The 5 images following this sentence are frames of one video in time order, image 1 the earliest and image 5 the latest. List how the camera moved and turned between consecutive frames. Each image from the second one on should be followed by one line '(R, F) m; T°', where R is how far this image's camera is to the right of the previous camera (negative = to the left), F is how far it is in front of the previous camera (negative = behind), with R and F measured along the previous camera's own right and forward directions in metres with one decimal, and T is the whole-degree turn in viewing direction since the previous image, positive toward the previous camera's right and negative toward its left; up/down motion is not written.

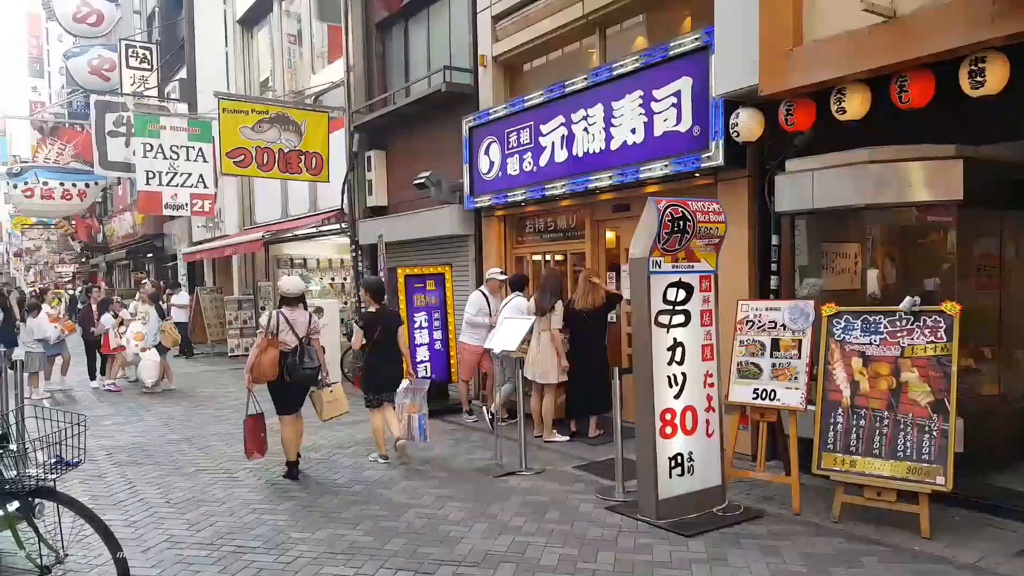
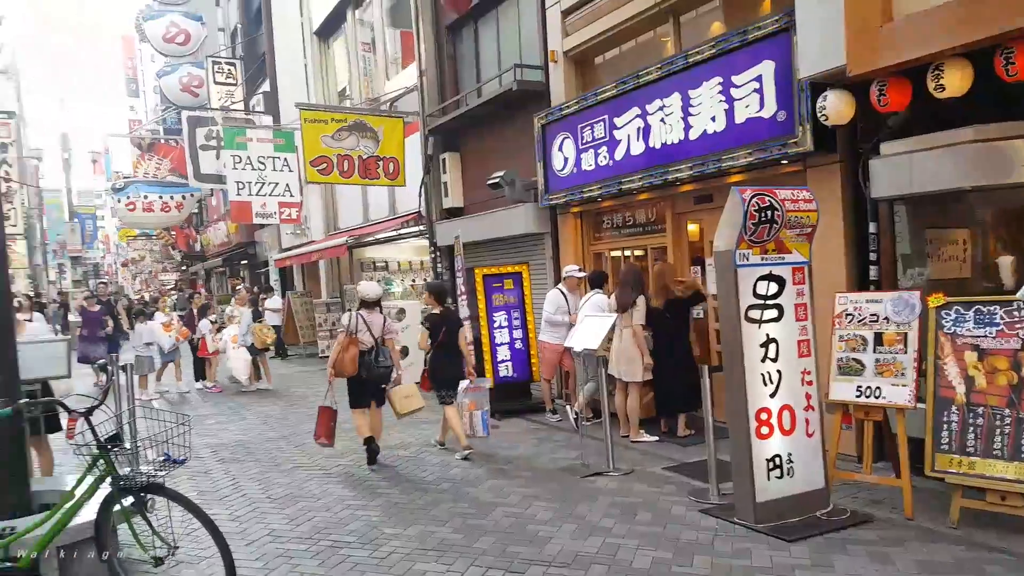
(0.0, 0.0) m; -6°
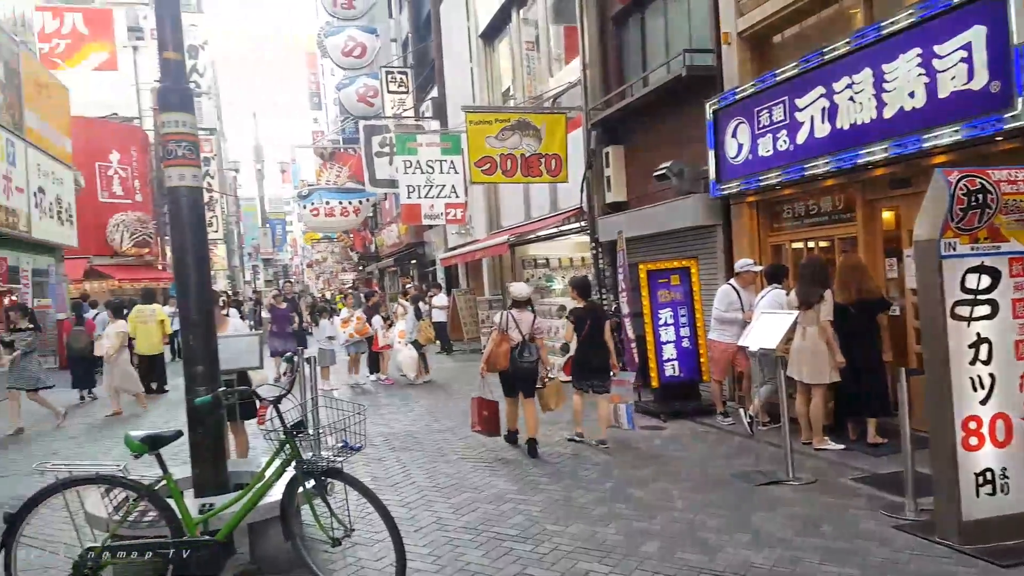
(0.0, +0.1) m; -12°
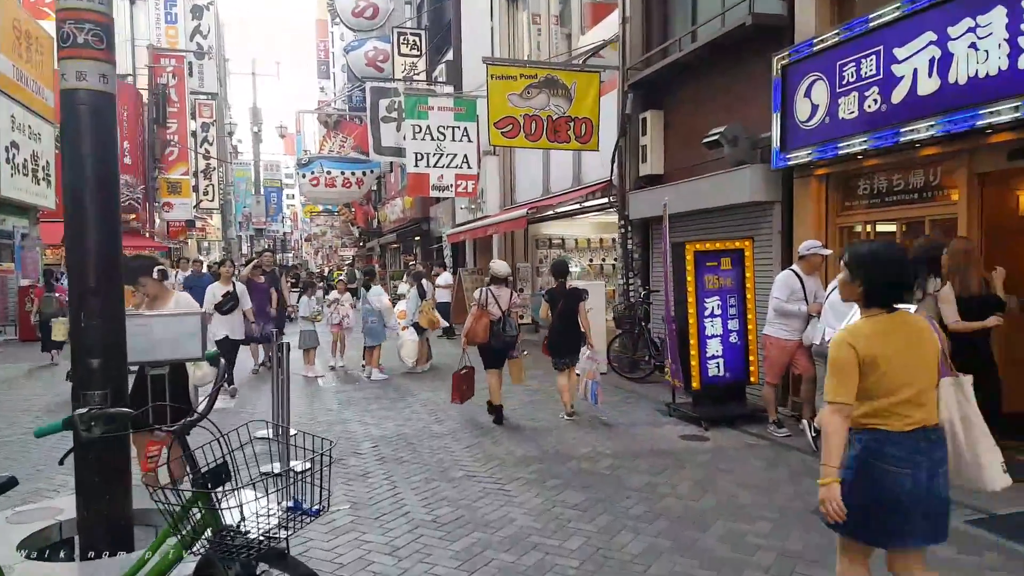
(-0.2, +1.3) m; 0°
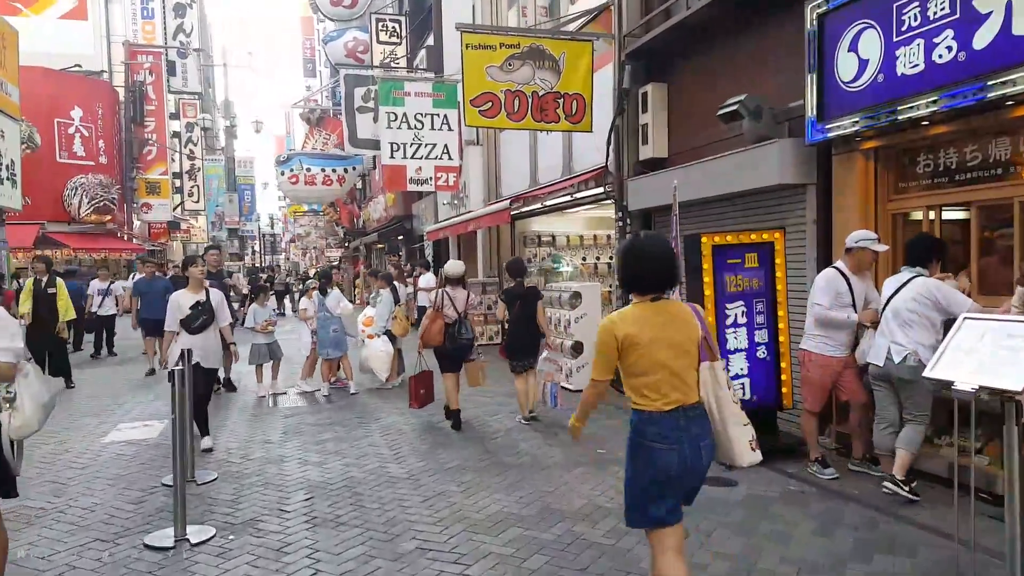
(+0.2, +1.4) m; 0°
